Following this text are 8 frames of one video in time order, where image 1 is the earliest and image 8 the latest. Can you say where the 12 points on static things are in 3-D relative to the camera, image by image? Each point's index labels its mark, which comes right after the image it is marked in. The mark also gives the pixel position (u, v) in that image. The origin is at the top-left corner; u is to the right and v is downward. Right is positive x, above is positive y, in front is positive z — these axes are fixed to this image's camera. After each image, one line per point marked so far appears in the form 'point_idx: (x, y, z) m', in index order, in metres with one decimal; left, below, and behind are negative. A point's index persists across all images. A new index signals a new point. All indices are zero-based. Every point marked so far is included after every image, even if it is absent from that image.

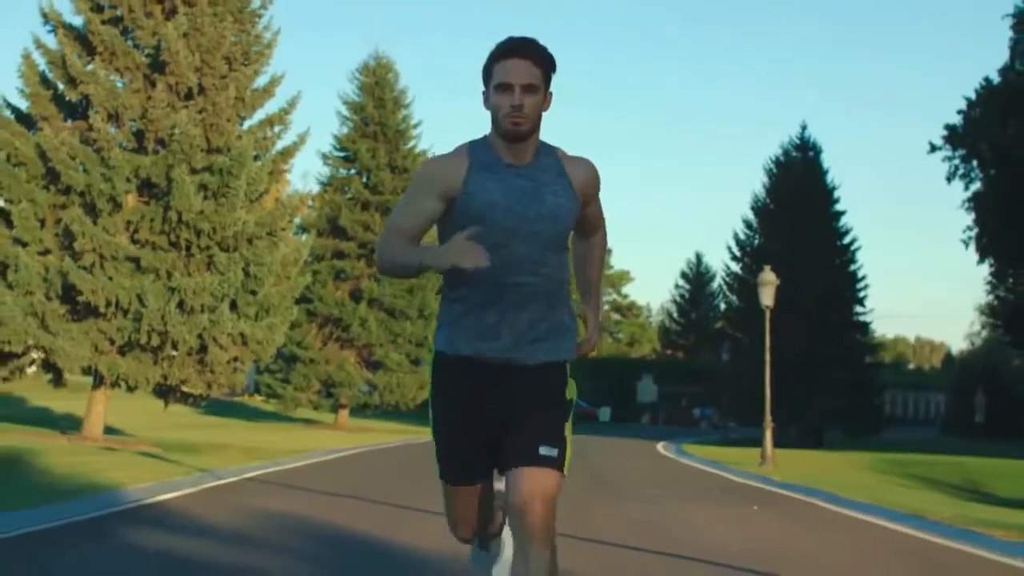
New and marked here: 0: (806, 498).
0: (+4.1, -2.9, +19.3) m
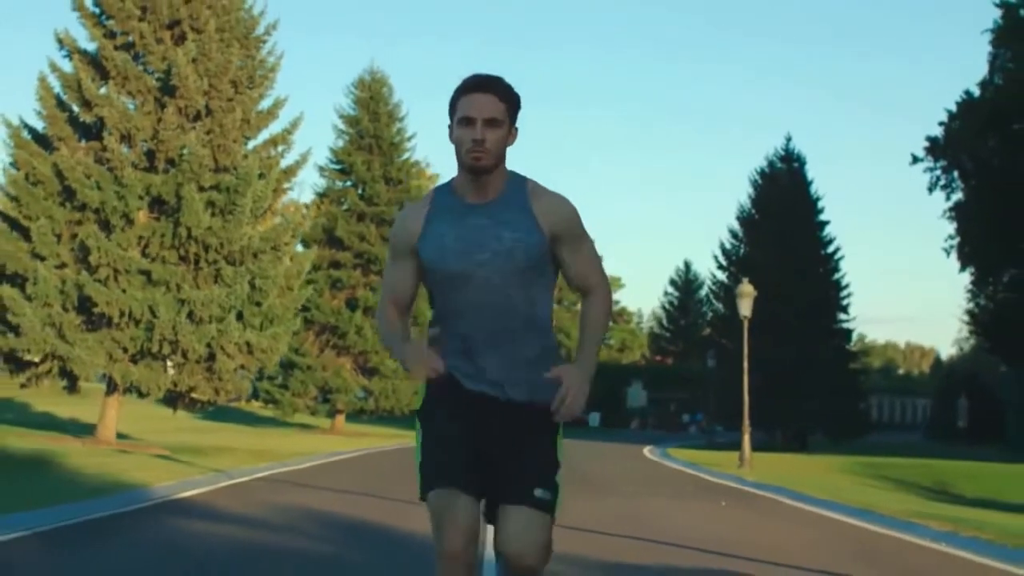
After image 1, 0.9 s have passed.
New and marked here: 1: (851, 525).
0: (+4.0, -3.1, +20.9) m
1: (+3.9, -2.7, +16.0) m
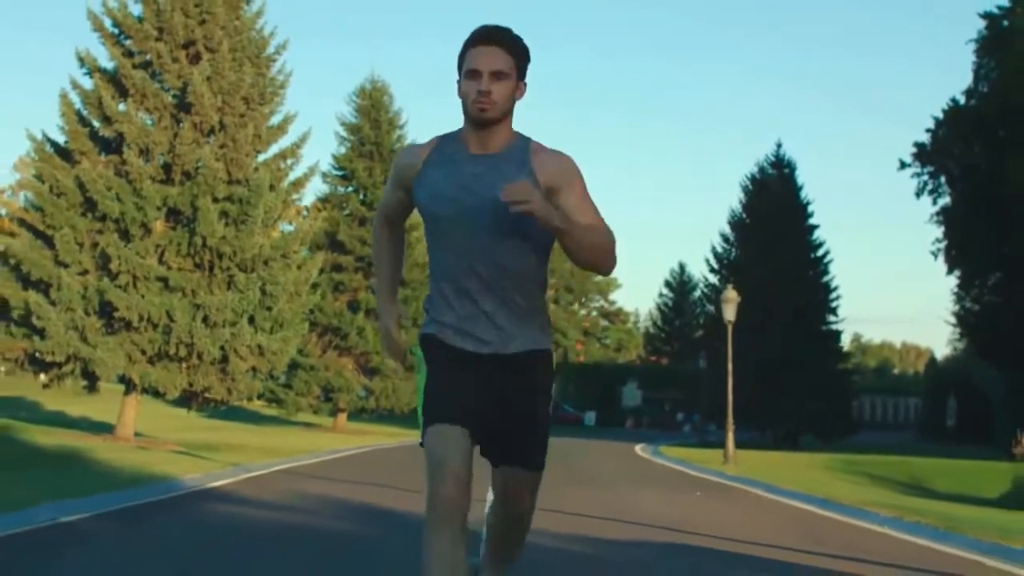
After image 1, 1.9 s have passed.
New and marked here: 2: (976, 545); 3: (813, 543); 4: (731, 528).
0: (+3.9, -3.3, +22.7) m
1: (+3.8, -2.8, +17.8) m
2: (+4.5, -2.5, +13.7) m
3: (+3.1, -2.6, +14.3) m
4: (+2.4, -2.7, +15.6) m
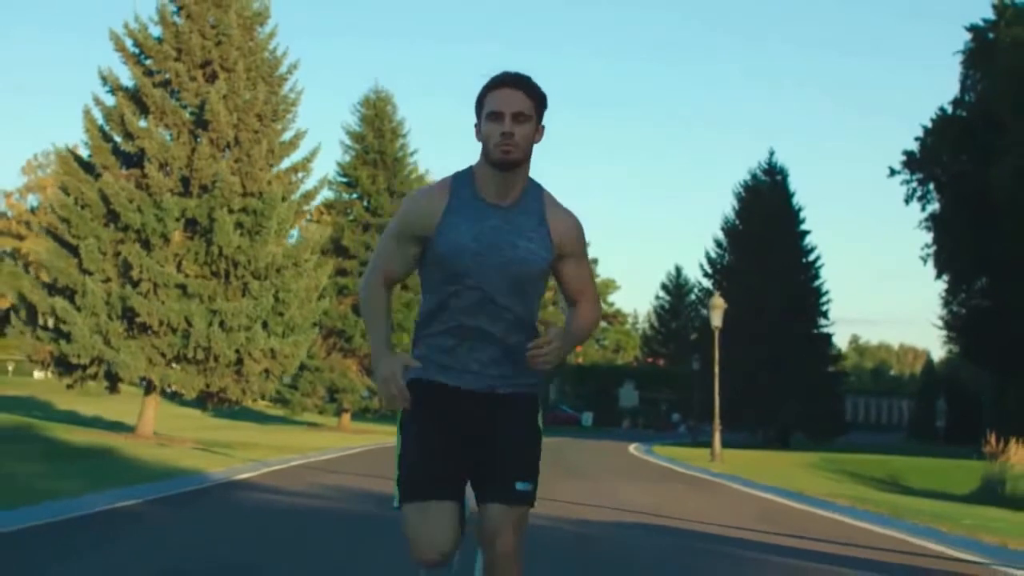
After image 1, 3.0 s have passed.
0: (+3.9, -3.4, +24.6) m
1: (+3.8, -3.0, +19.7) m
2: (+4.5, -2.7, +15.6) m
3: (+3.0, -2.7, +16.2) m
4: (+2.4, -2.8, +17.5) m
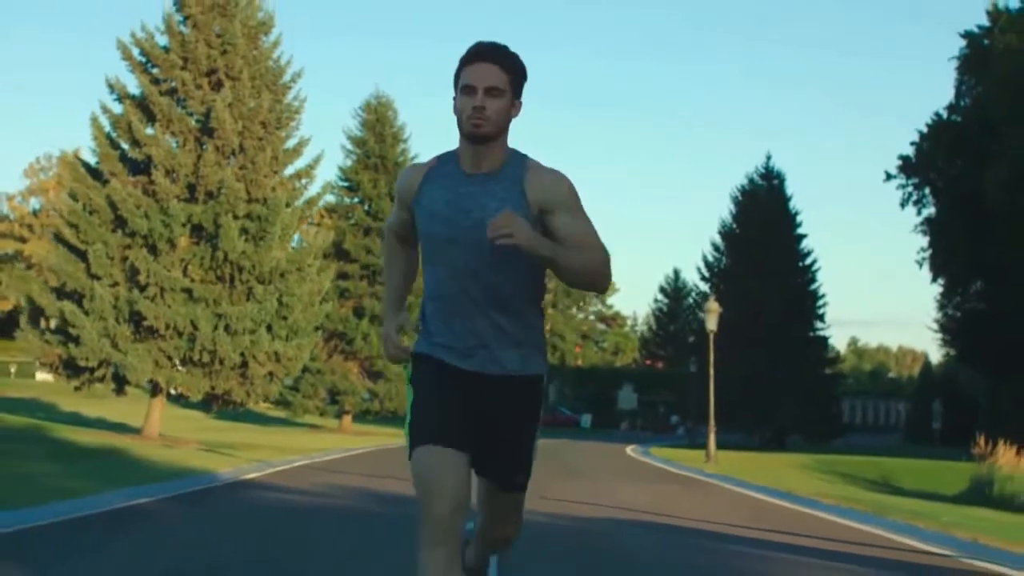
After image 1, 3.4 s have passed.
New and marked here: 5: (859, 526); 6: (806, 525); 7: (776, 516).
0: (+3.8, -3.5, +25.3) m
1: (+3.7, -3.1, +20.4) m
2: (+4.5, -2.7, +16.3) m
3: (+3.0, -2.8, +16.9) m
4: (+2.4, -2.9, +18.2) m
5: (+4.0, -2.7, +15.9) m
6: (+3.4, -2.7, +16.2) m
7: (+3.3, -2.9, +17.6) m
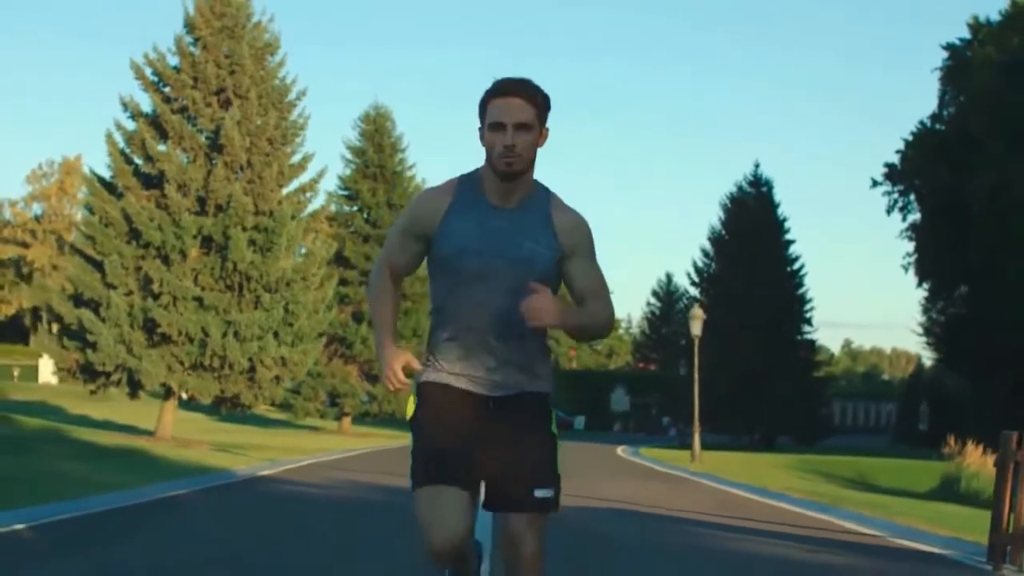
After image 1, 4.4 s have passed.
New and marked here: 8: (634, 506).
0: (+3.7, -3.7, +27.2) m
1: (+3.6, -3.3, +22.2) m
2: (+4.4, -2.9, +18.1) m
3: (+2.9, -3.0, +18.7) m
4: (+2.3, -3.1, +20.1) m
5: (+3.9, -2.9, +17.7) m
6: (+3.4, -2.9, +18.1) m
7: (+3.3, -3.1, +19.4) m
8: (+1.6, -3.0, +19.0) m
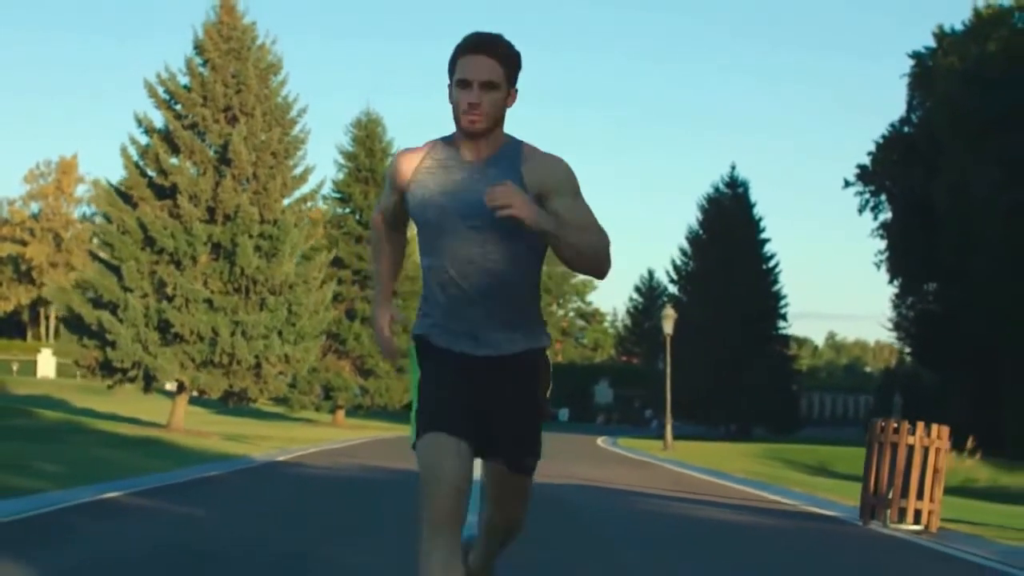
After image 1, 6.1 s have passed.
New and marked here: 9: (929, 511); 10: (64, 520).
0: (+3.4, -3.8, +30.3) m
1: (+3.4, -3.4, +25.4) m
2: (+4.2, -3.1, +21.3) m
3: (+2.7, -3.2, +21.8) m
4: (+2.1, -3.3, +23.2) m
5: (+3.7, -3.1, +20.8) m
6: (+3.1, -3.1, +21.2) m
7: (+3.0, -3.2, +22.5) m
8: (+1.4, -3.1, +22.1) m
9: (+4.6, -2.5, +15.5) m
10: (-5.0, -2.6, +15.4) m
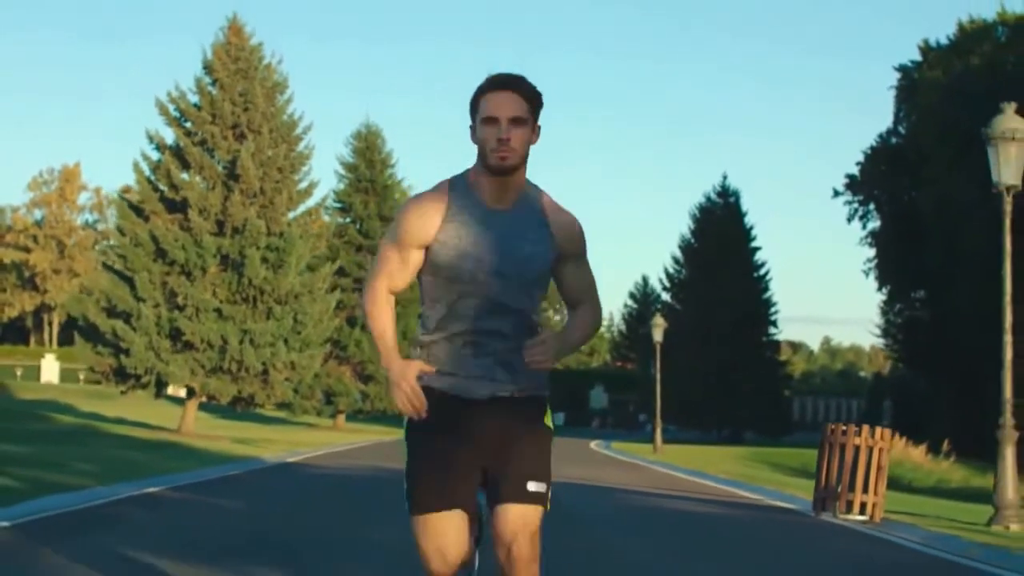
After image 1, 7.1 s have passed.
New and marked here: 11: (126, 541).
0: (+3.3, -4.1, +32.0) m
1: (+3.3, -3.7, +27.1) m
2: (+4.1, -3.3, +23.0) m
3: (+2.6, -3.4, +23.6) m
4: (+2.0, -3.5, +24.9) m
5: (+3.6, -3.3, +22.6) m
6: (+3.1, -3.3, +23.0) m
7: (+2.9, -3.5, +24.3) m
8: (+1.3, -3.4, +23.8) m
9: (+4.5, -2.7, +17.3) m
10: (-5.0, -2.8, +17.2) m
11: (-4.3, -2.8, +15.7) m
